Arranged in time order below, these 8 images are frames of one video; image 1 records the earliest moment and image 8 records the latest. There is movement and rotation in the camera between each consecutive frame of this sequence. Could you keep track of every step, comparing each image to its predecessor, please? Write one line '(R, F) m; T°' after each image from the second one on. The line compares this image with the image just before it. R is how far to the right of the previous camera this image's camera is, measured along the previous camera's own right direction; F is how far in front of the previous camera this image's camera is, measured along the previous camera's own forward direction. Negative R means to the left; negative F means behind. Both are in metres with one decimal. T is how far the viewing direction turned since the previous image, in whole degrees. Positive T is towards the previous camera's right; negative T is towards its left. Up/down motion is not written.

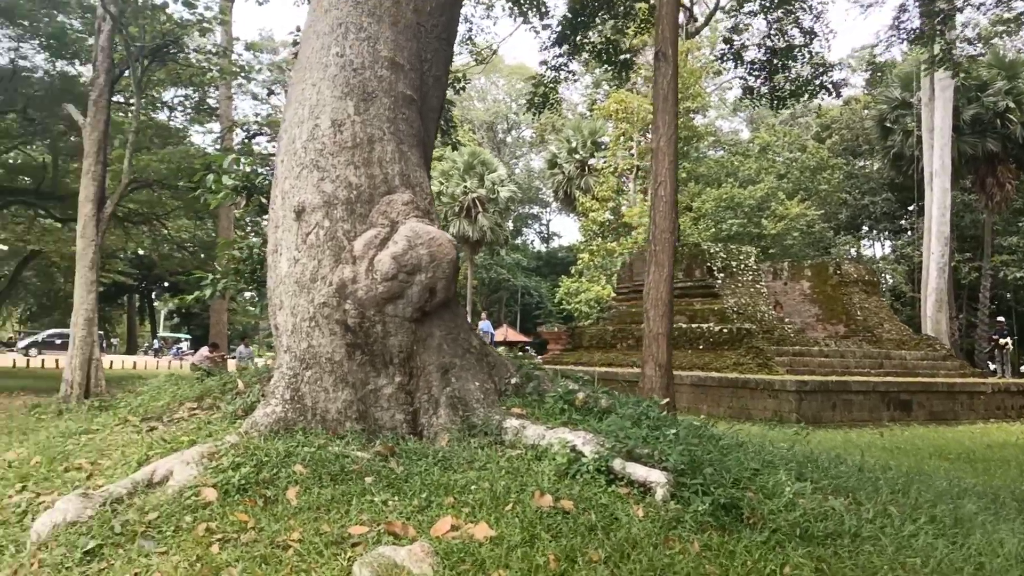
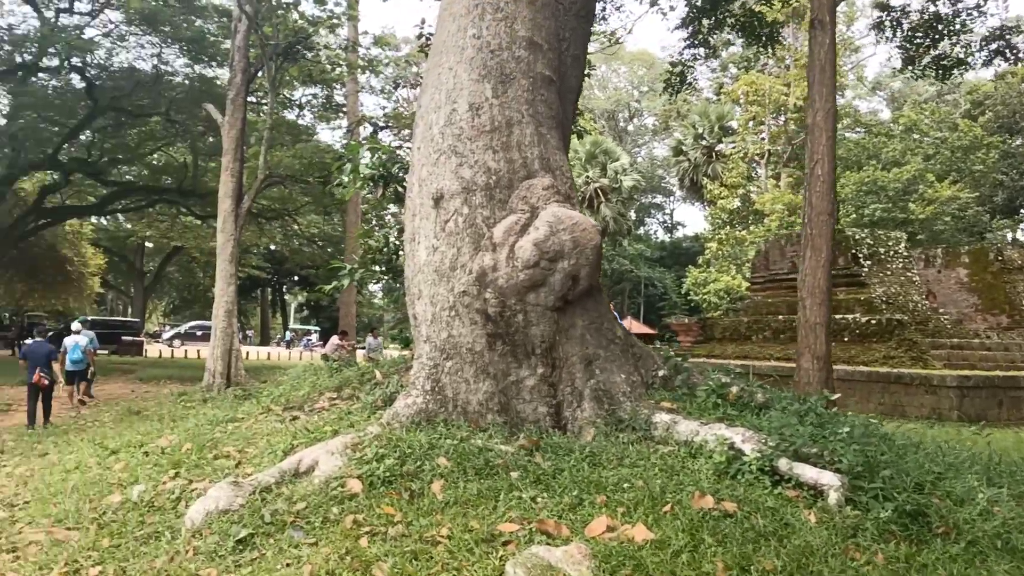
(-0.2, +0.2) m; -8°
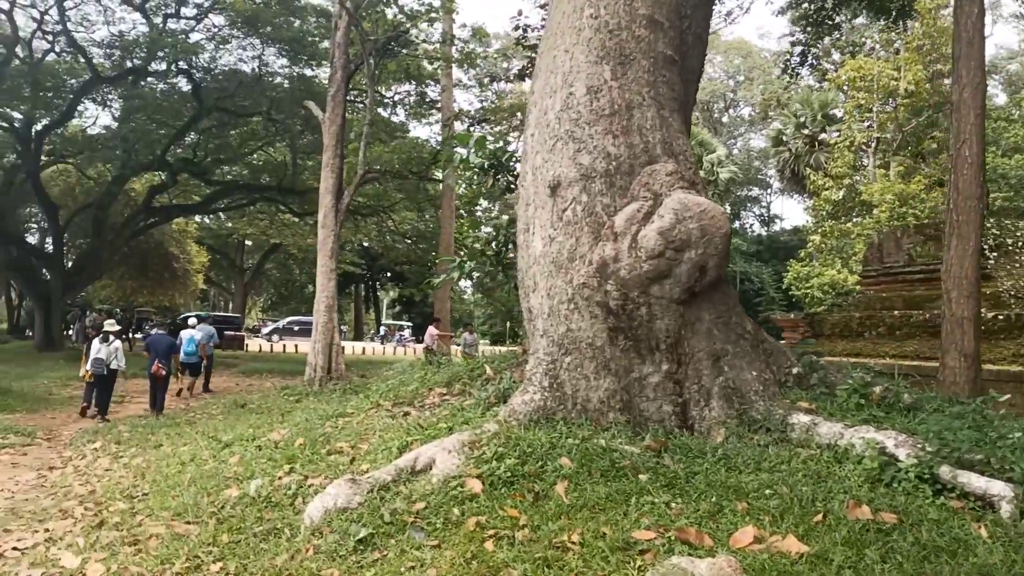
(-0.2, +0.2) m; -6°
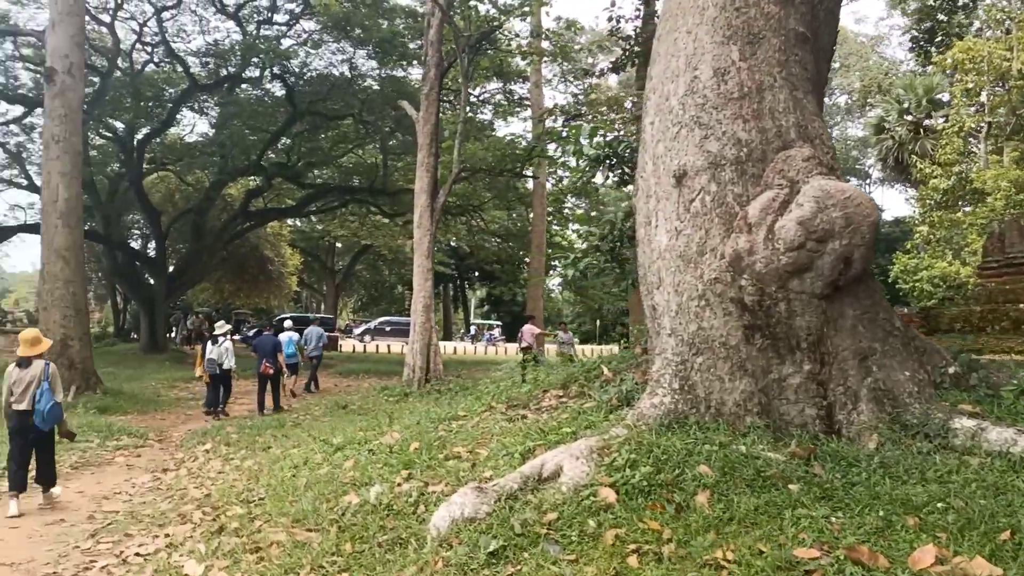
(-0.2, +0.2) m; -5°
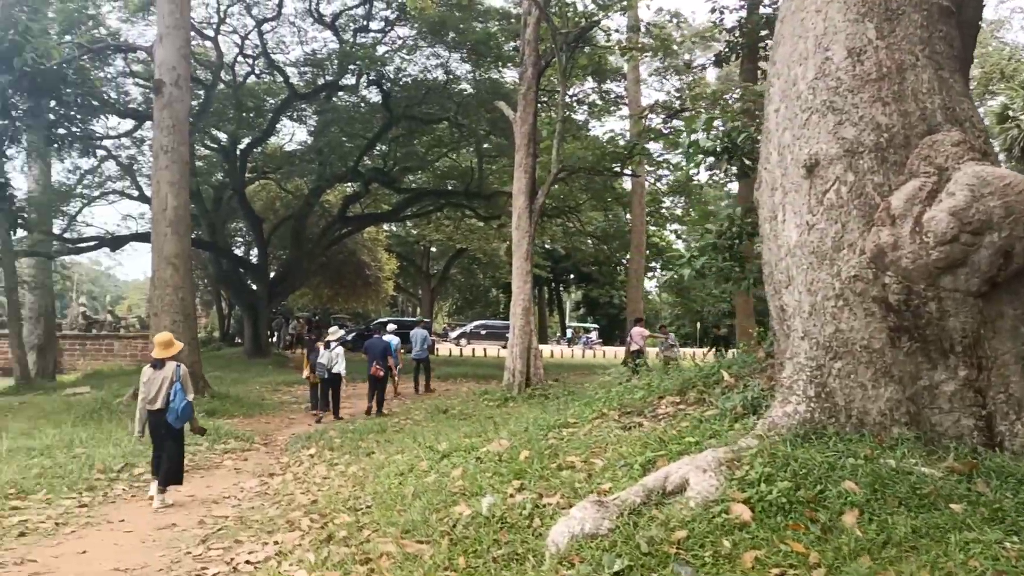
(-0.1, +0.3) m; -6°
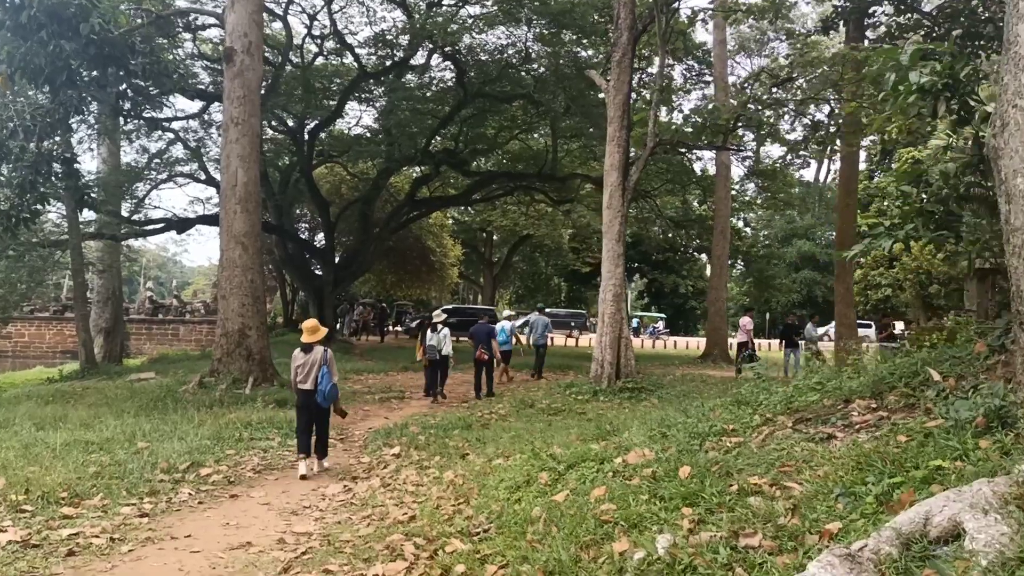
(-0.5, +1.1) m; -4°
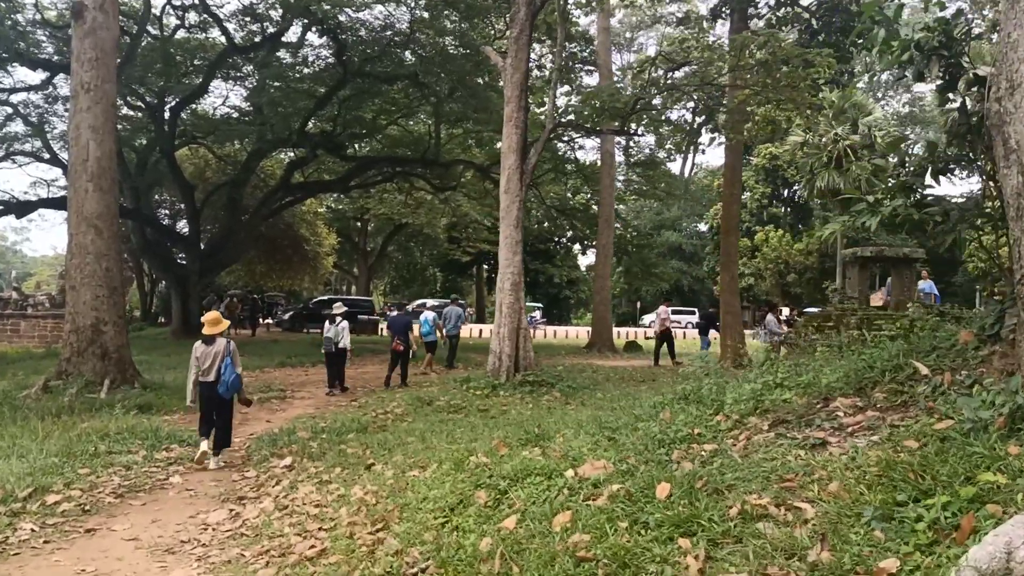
(-0.3, +0.8) m; +8°
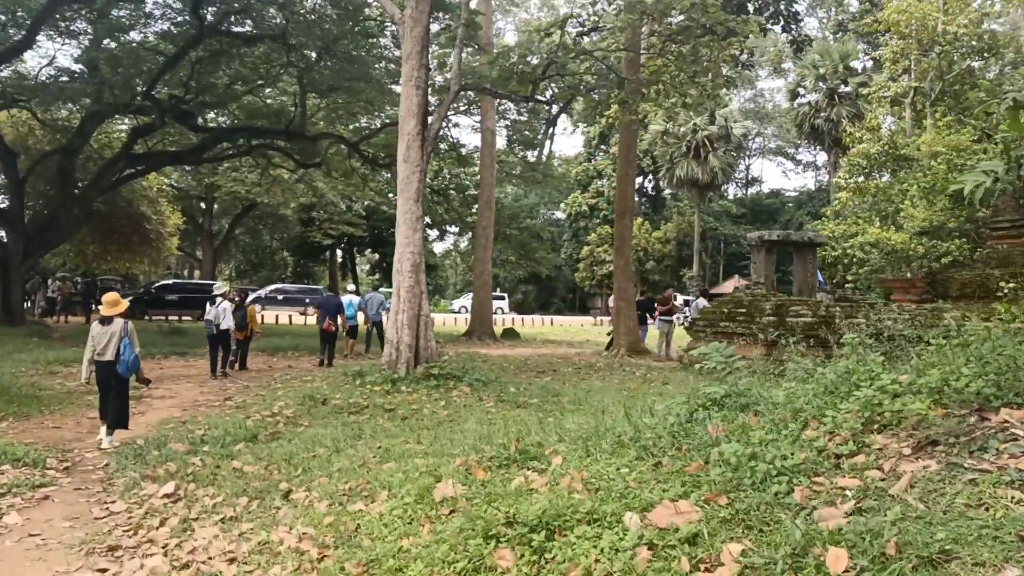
(-0.7, +1.4) m; +10°
